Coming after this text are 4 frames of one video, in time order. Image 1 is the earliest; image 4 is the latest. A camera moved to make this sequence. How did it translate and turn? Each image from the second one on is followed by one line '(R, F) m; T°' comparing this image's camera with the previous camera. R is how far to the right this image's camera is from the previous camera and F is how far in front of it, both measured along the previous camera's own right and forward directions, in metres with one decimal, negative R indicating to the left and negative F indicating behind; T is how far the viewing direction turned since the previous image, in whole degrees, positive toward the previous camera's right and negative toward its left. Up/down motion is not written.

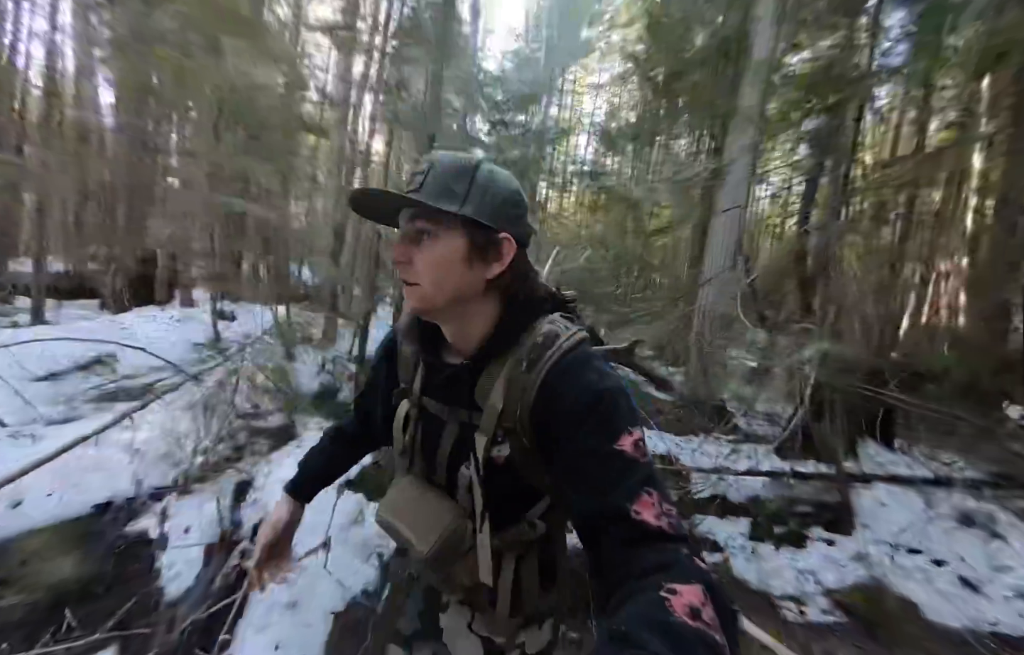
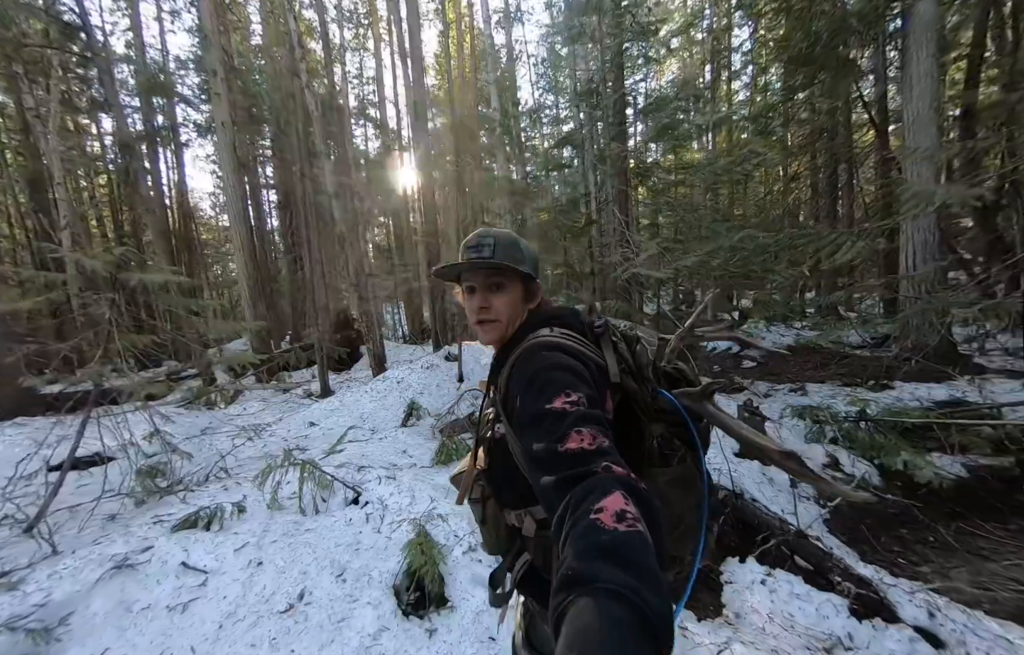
(-0.7, -0.8) m; -11°
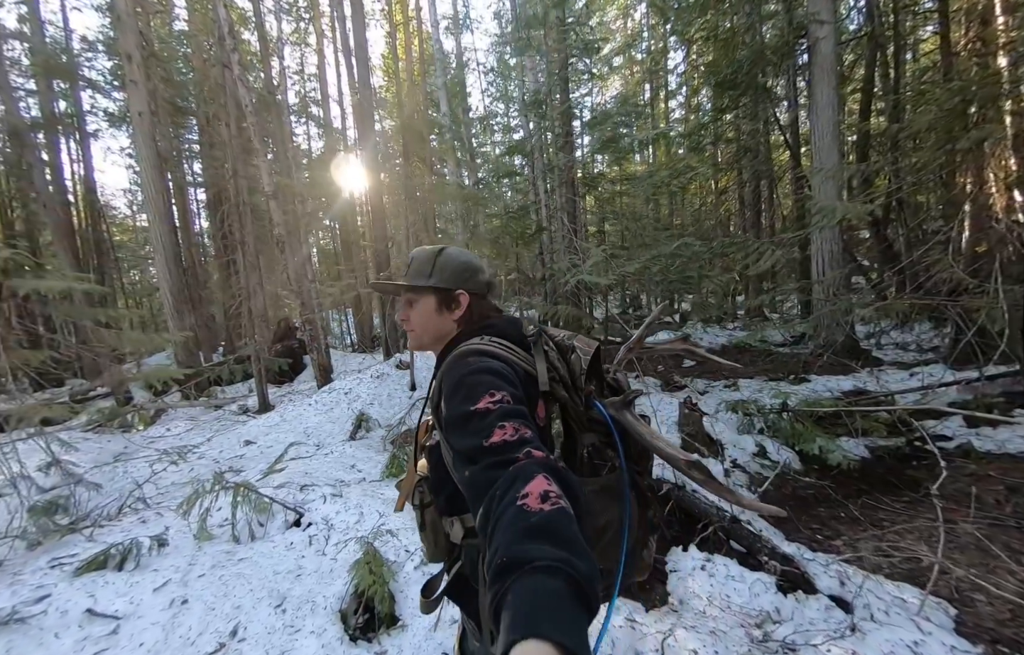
(-0.3, 0.0) m; +8°
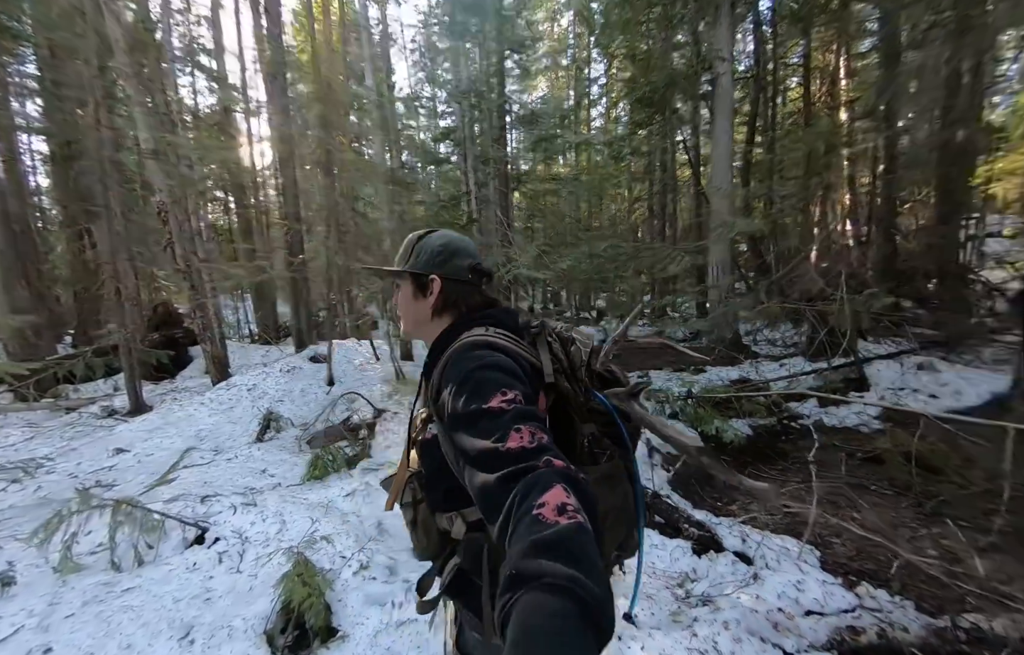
(-0.7, +0.1) m; +15°
